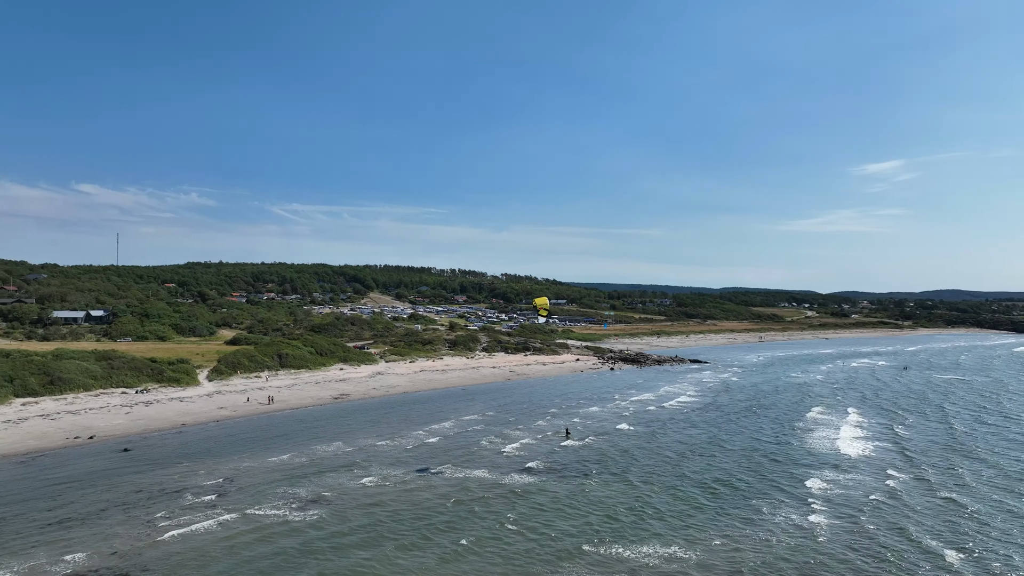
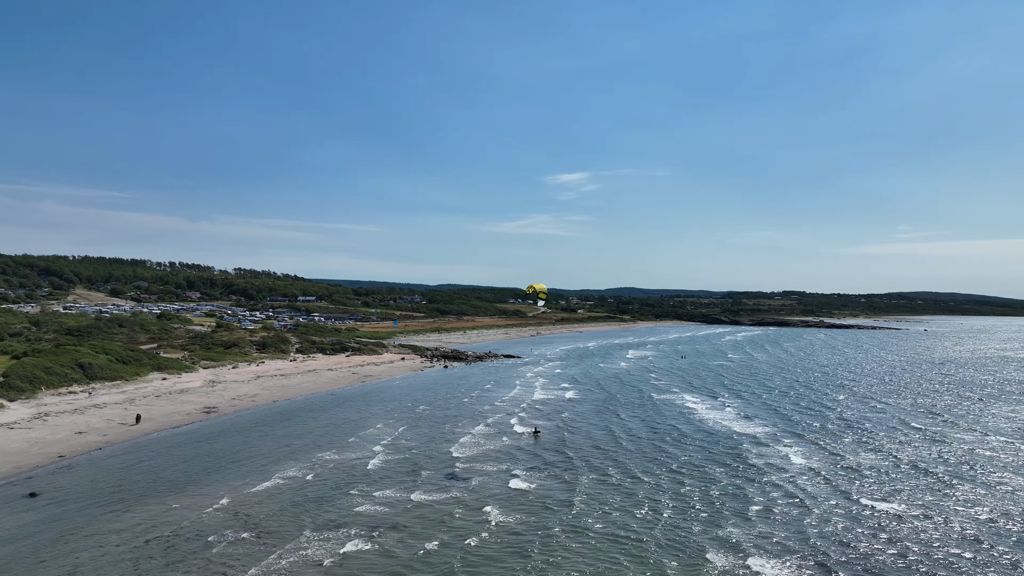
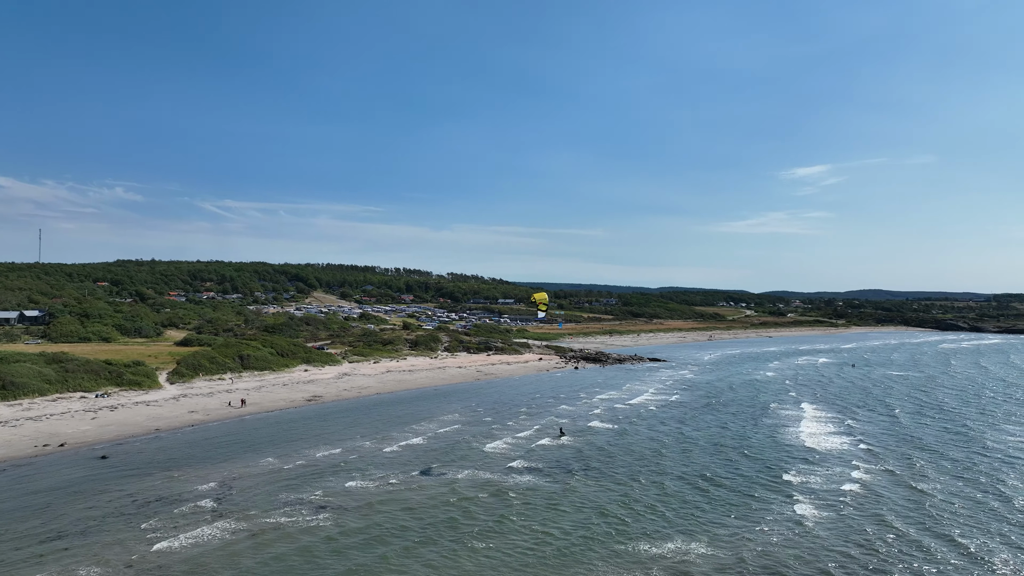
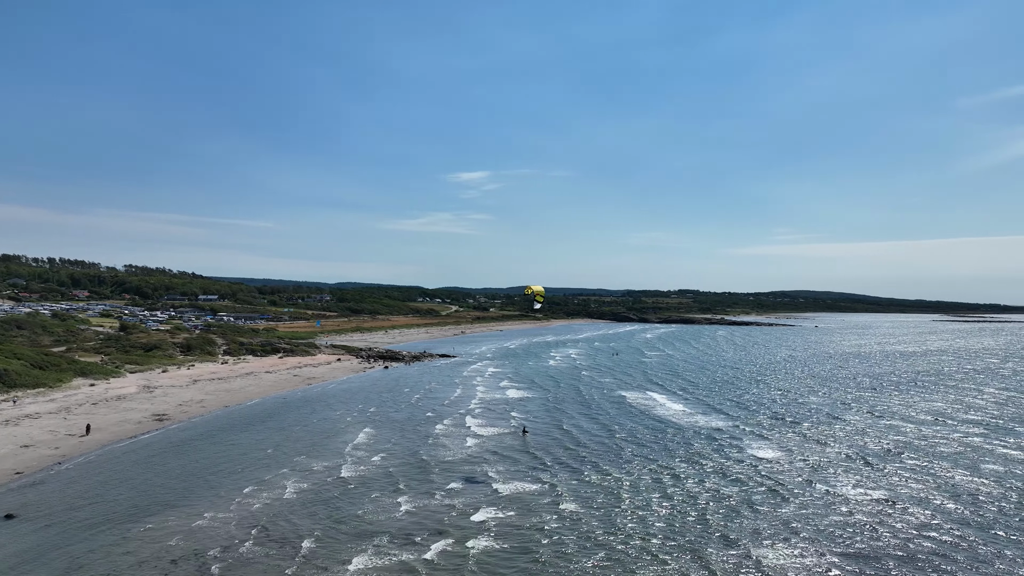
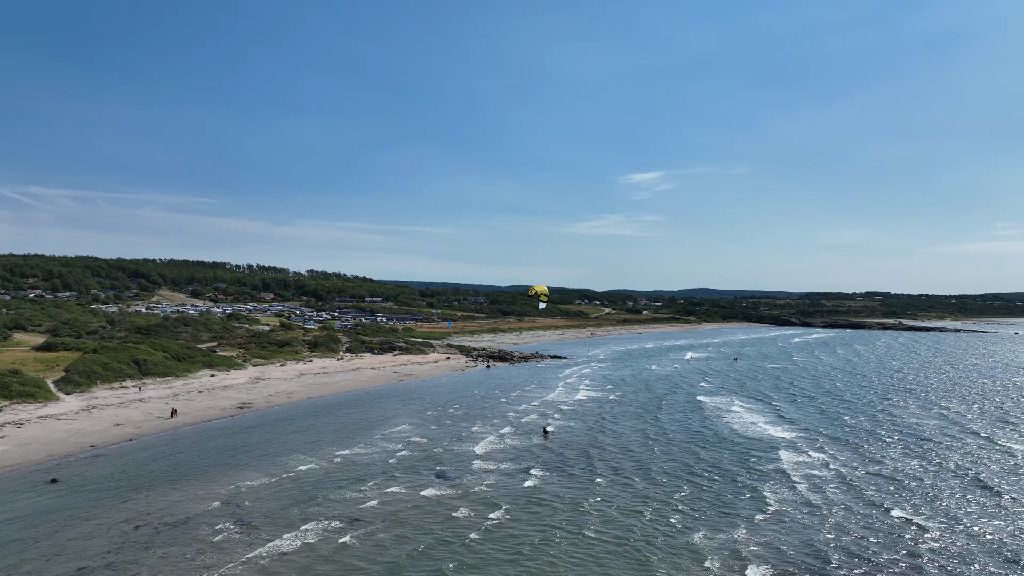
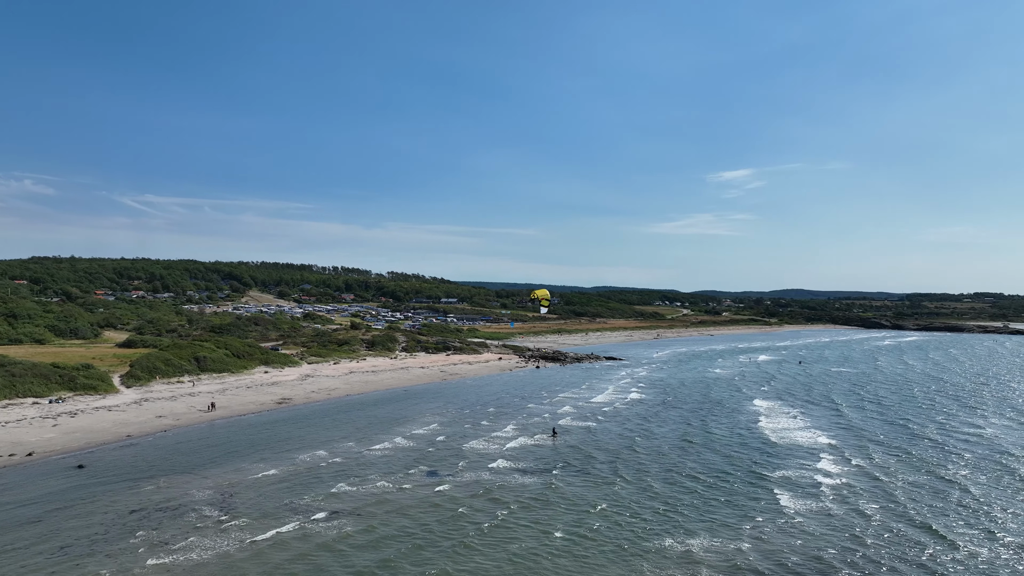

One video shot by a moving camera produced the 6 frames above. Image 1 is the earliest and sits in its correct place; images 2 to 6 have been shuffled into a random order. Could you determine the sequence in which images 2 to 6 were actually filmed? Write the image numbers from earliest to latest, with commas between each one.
3, 6, 5, 2, 4
